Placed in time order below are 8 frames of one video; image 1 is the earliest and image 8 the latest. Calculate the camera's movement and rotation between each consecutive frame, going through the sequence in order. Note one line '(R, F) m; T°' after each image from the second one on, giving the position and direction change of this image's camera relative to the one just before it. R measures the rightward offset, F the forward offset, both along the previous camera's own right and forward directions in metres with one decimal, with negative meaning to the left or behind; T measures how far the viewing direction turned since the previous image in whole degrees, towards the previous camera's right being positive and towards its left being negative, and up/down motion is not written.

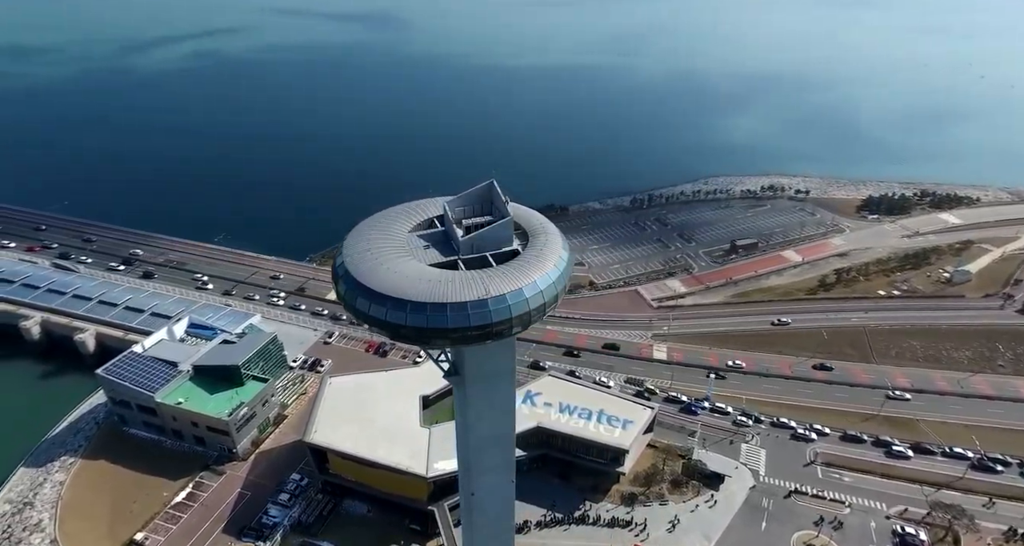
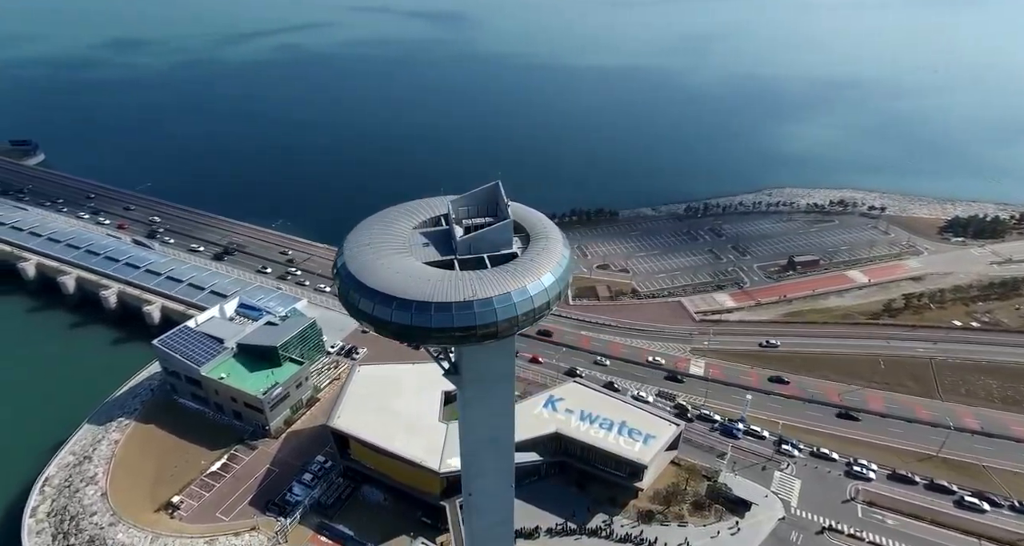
(+5.3, +0.4) m; -7°
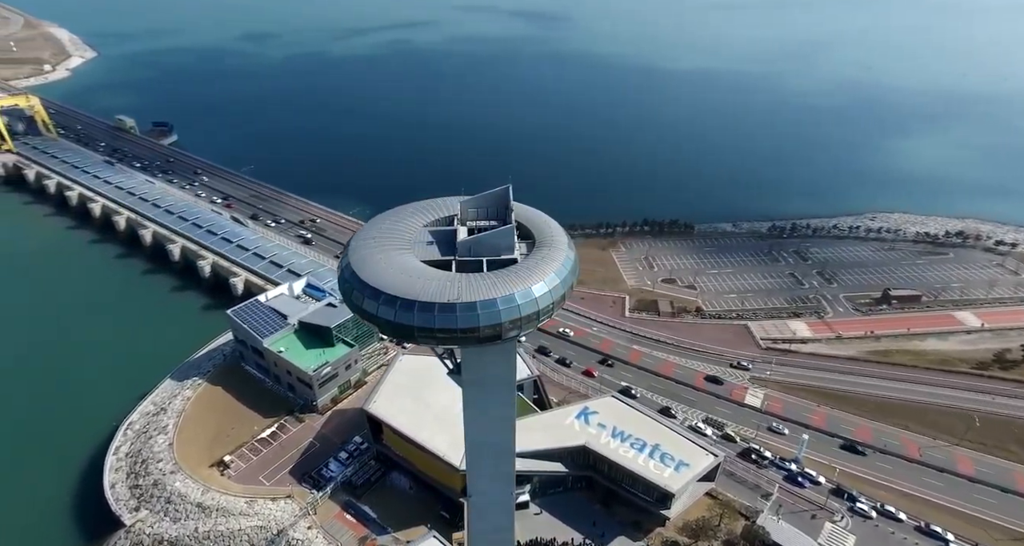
(+7.3, +1.2) m; -10°
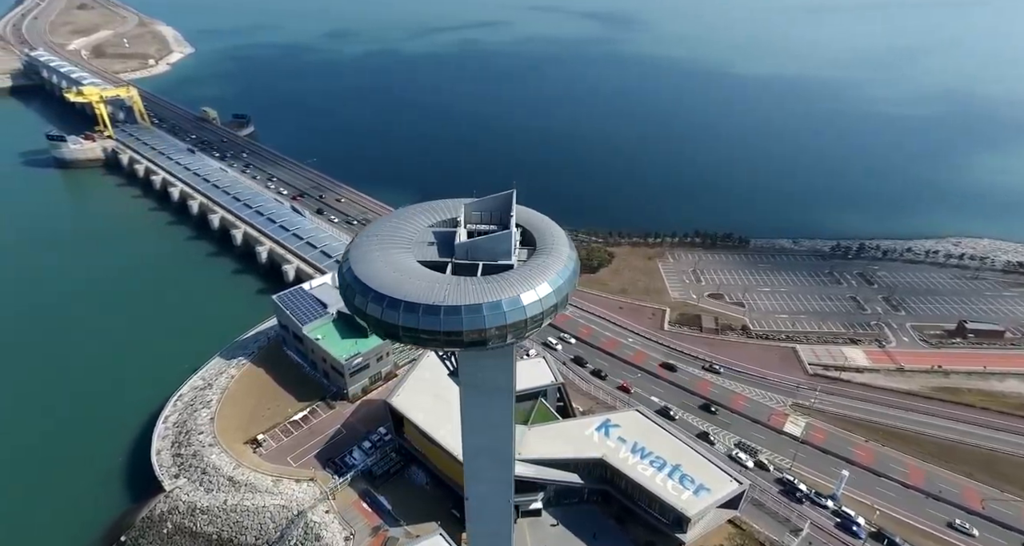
(+5.2, +1.1) m; -7°
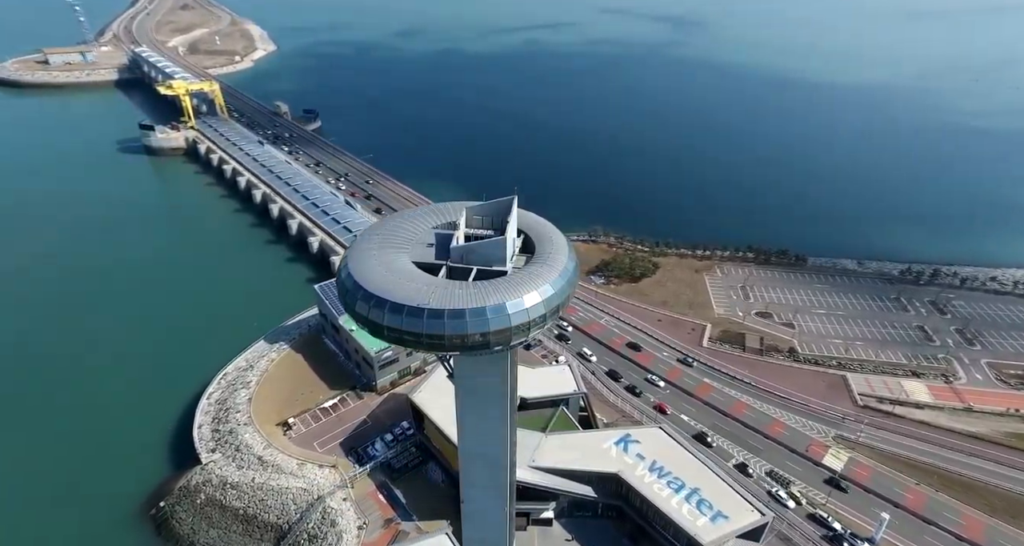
(+5.1, +1.4) m; -7°
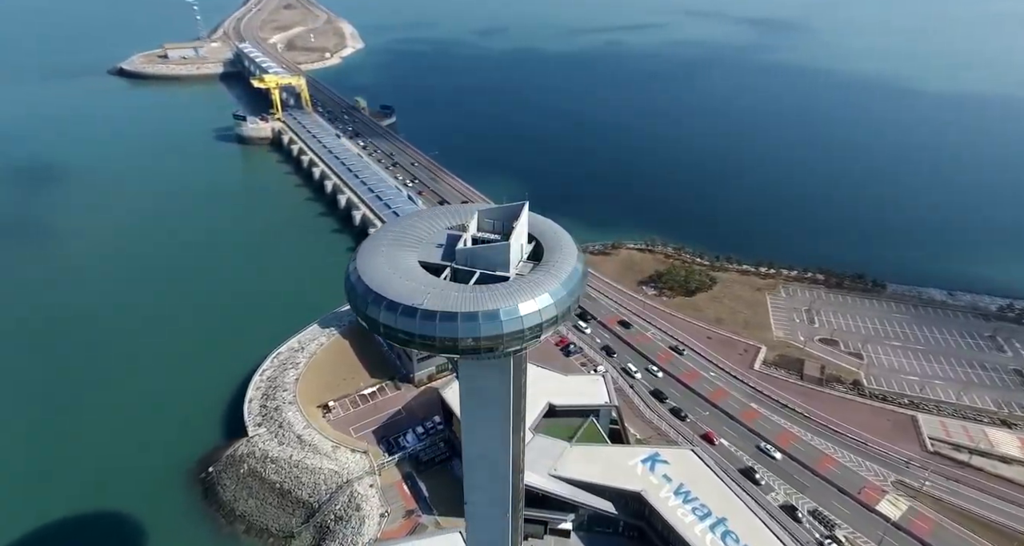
(+5.2, +1.7) m; -8°
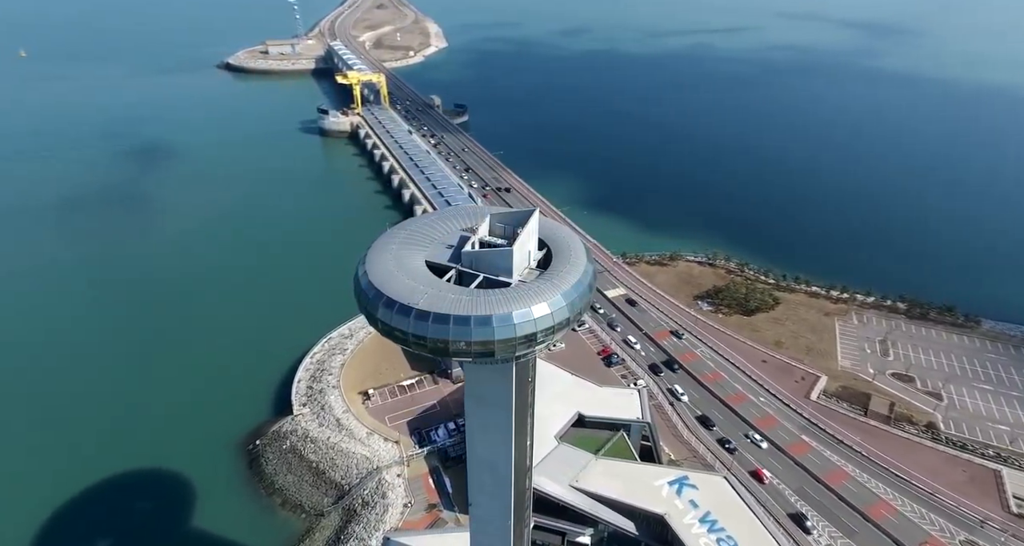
(+4.9, +2.0) m; -8°
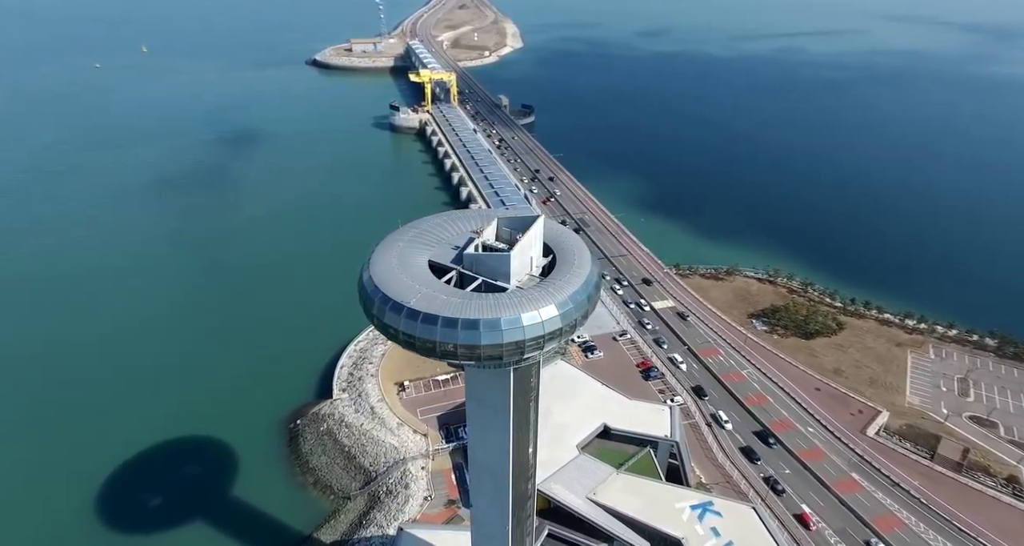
(+4.6, +2.2) m; -7°
